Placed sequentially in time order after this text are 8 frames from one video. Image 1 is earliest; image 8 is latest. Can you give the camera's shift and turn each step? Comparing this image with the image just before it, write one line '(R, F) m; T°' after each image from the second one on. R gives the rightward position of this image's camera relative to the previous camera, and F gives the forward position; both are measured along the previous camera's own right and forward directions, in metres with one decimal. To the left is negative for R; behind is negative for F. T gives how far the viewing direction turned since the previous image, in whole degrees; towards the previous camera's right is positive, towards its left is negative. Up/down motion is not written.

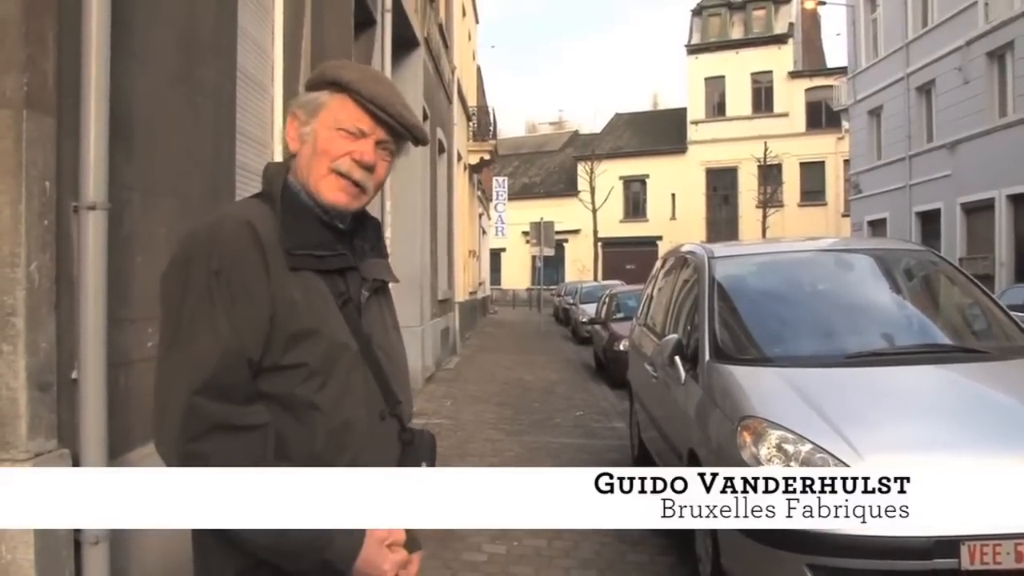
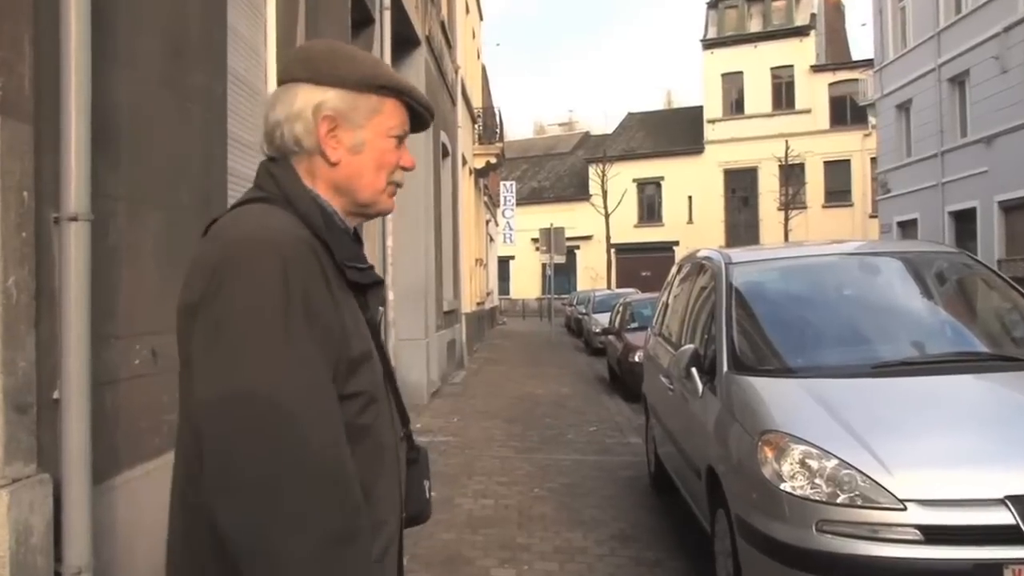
(0.0, +0.3) m; -1°
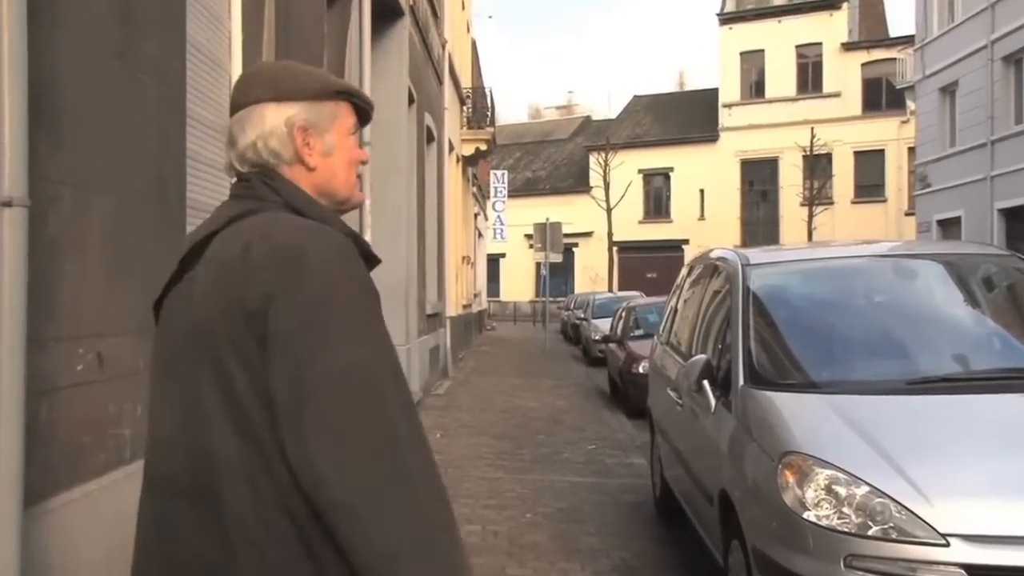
(0.0, +0.6) m; +1°
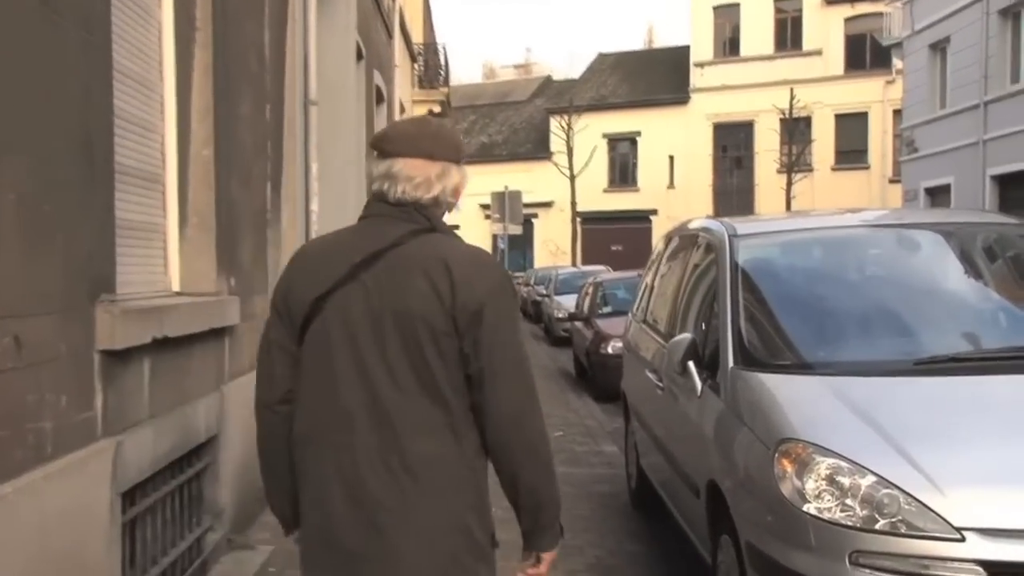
(-0.2, +0.4) m; +4°
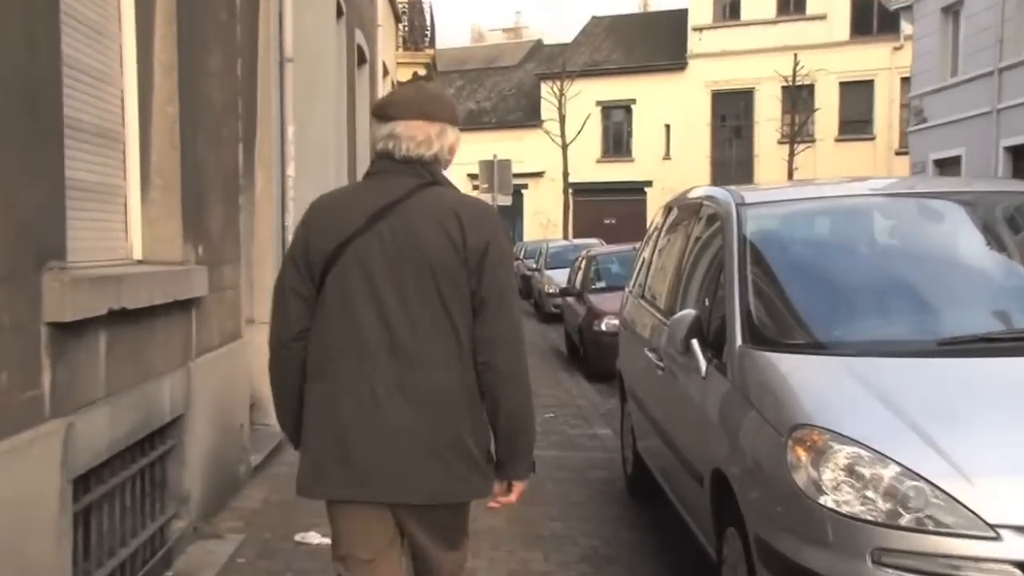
(-0.1, +0.2) m; +1°
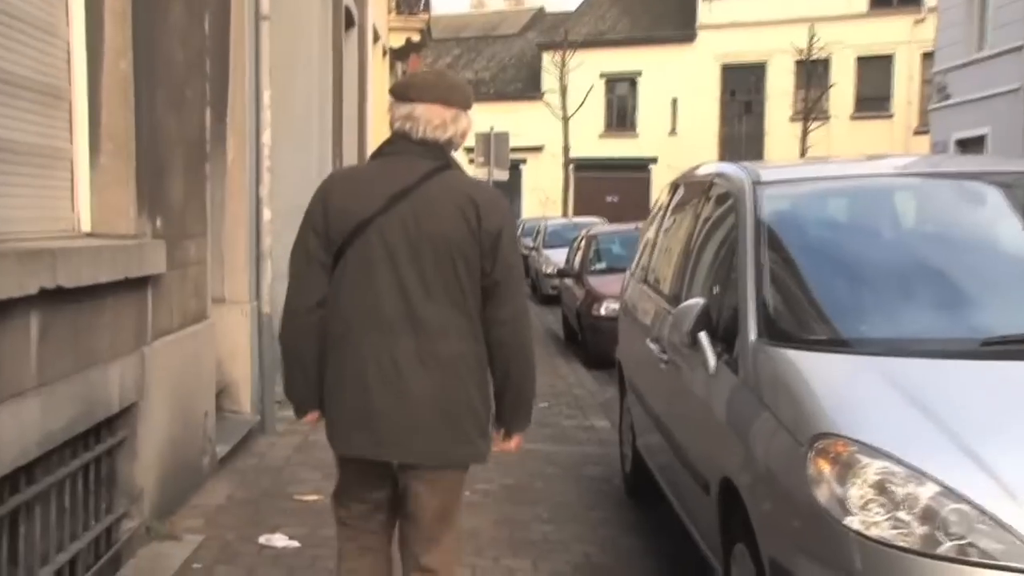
(0.0, +0.2) m; 0°
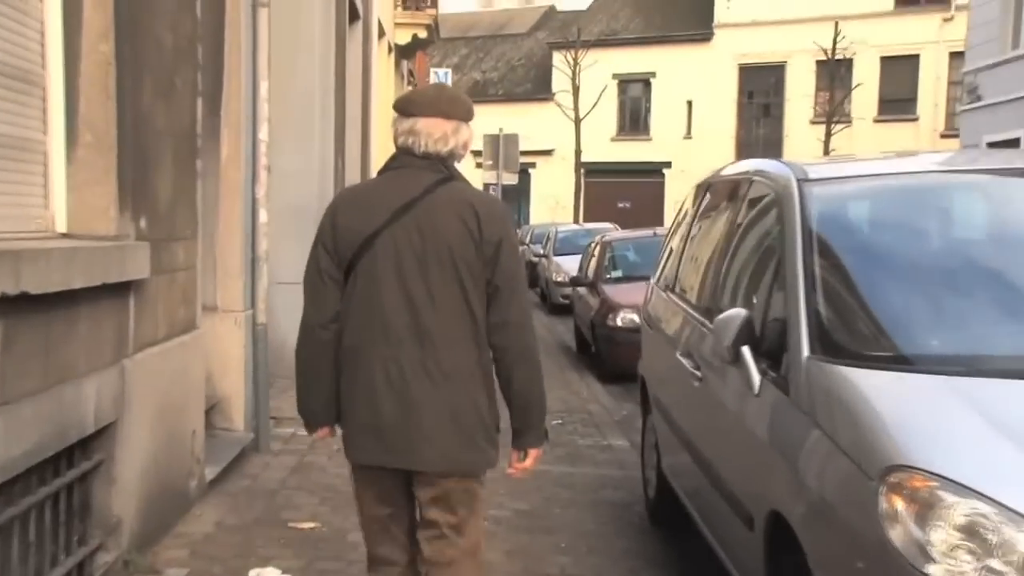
(0.0, +0.2) m; 0°
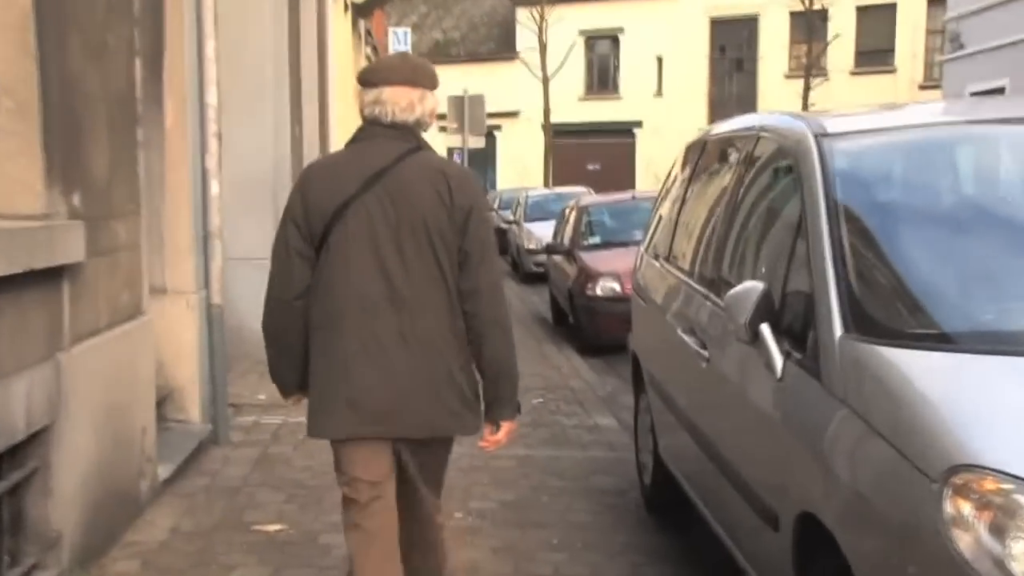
(0.0, +0.2) m; +2°
